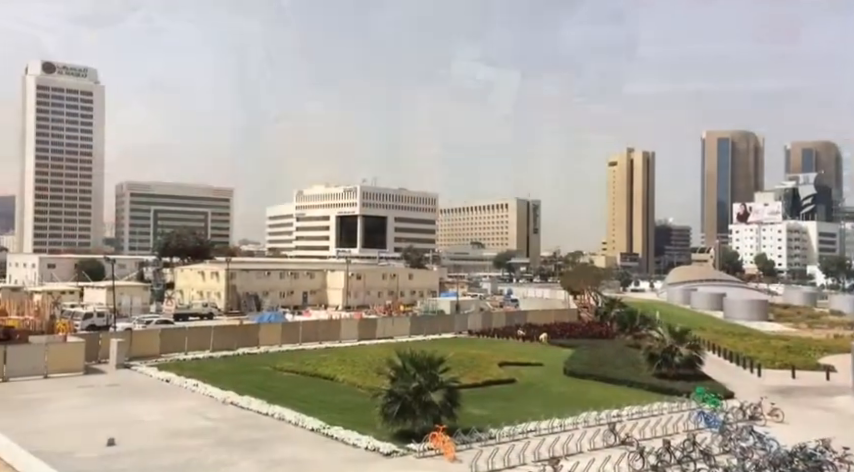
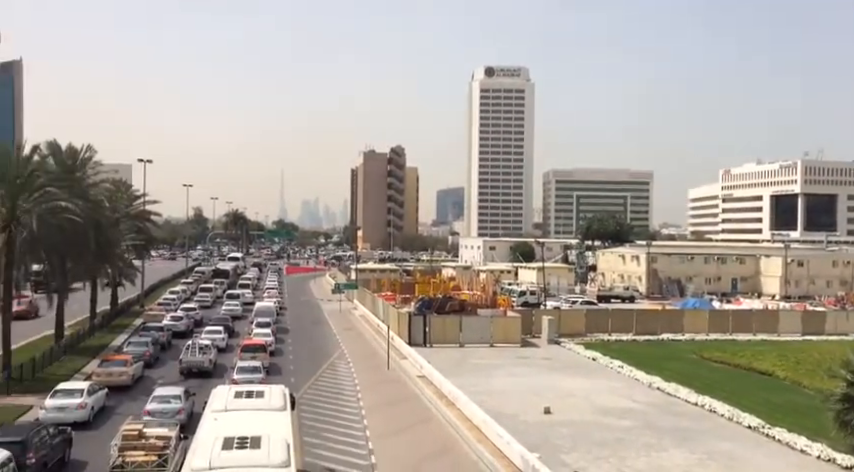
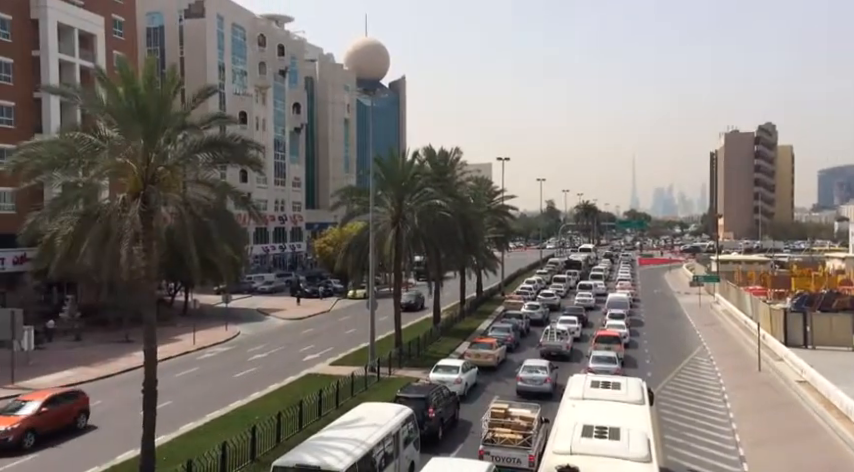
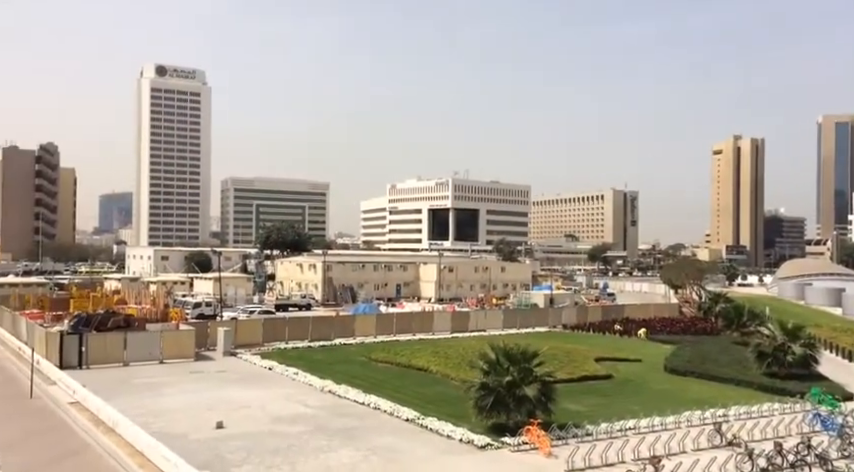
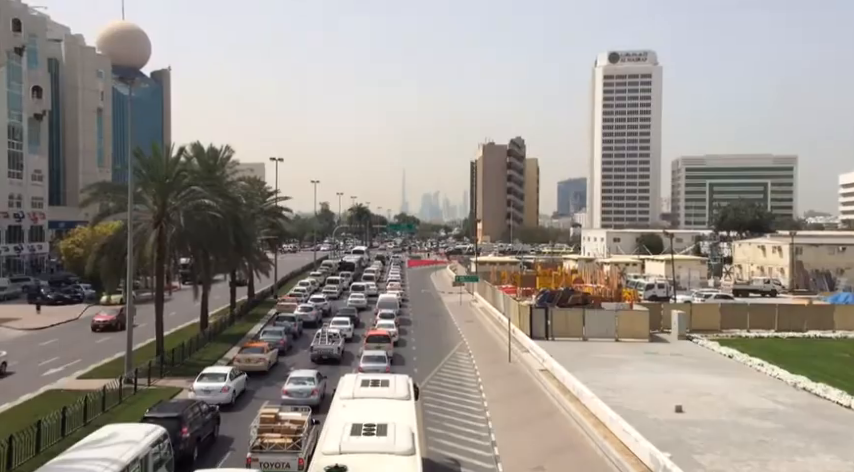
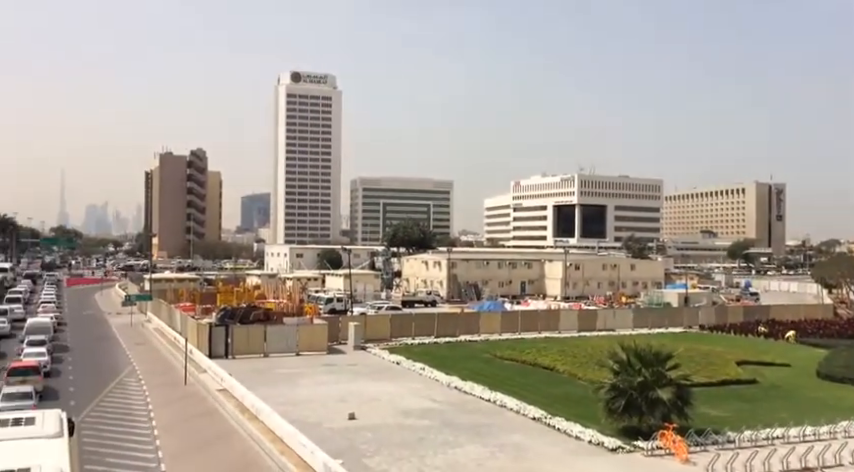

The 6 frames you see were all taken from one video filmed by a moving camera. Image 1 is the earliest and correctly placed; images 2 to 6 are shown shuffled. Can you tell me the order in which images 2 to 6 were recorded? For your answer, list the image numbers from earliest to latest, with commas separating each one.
4, 6, 2, 5, 3
